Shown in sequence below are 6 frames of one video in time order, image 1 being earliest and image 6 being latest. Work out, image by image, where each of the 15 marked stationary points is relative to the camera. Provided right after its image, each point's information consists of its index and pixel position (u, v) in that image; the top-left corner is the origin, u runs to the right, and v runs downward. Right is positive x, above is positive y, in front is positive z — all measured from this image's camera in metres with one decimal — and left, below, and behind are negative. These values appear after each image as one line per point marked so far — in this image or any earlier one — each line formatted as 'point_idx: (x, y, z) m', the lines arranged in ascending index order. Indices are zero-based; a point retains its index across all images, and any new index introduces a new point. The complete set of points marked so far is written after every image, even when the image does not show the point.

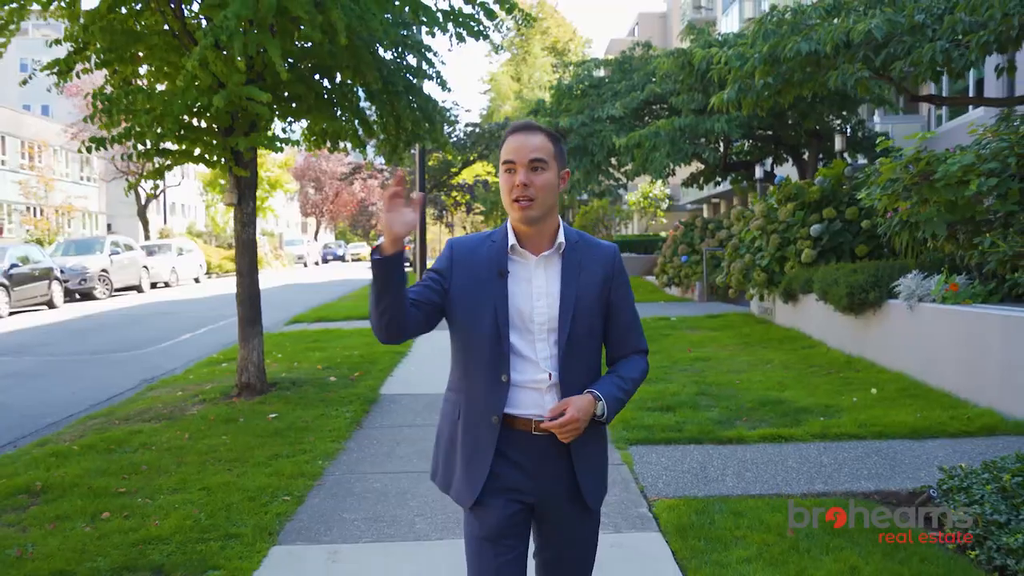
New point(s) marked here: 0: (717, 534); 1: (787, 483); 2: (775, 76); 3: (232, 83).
0: (+1.1, -1.3, +4.6) m
1: (+1.7, -1.2, +5.5) m
2: (+3.2, +2.6, +10.9) m
3: (-2.3, +1.7, +7.4) m
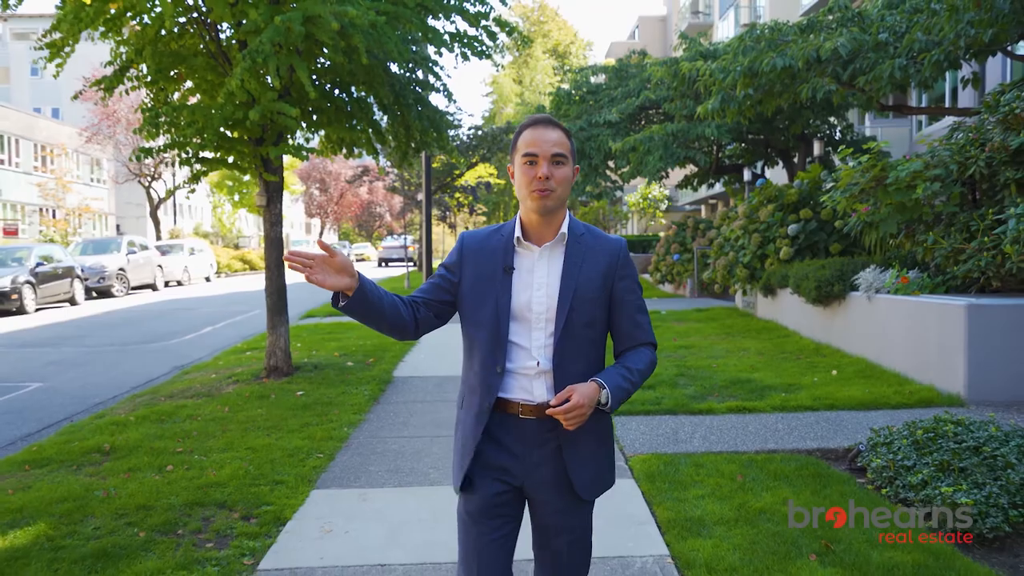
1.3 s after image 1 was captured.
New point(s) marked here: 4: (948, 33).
0: (+1.1, -1.2, +5.6) m
1: (+1.7, -1.1, +6.5) m
2: (+3.2, +2.7, +11.8) m
3: (-2.3, +1.8, +8.4) m
4: (+4.6, +2.7, +9.5) m
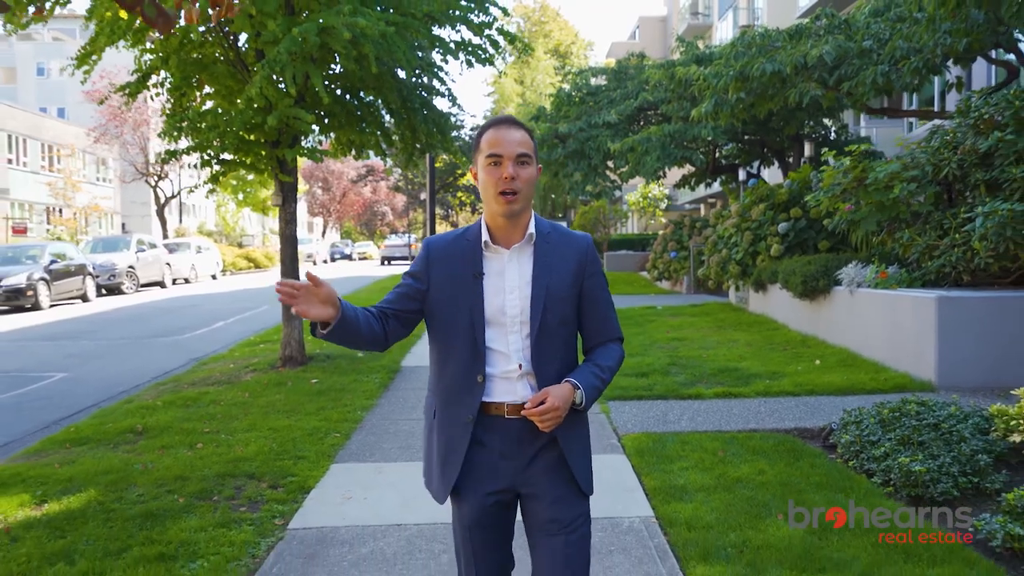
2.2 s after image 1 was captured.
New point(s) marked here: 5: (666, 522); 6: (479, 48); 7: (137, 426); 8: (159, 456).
0: (+1.1, -1.1, +6.2) m
1: (+1.7, -1.1, +7.0) m
2: (+3.2, +2.7, +12.4) m
3: (-2.3, +1.8, +9.0) m
4: (+4.7, +2.8, +10.1) m
5: (+0.8, -1.3, +4.9) m
6: (-0.4, +2.7, +10.2) m
7: (-3.1, -1.1, +7.4) m
8: (-2.5, -1.2, +6.4) m
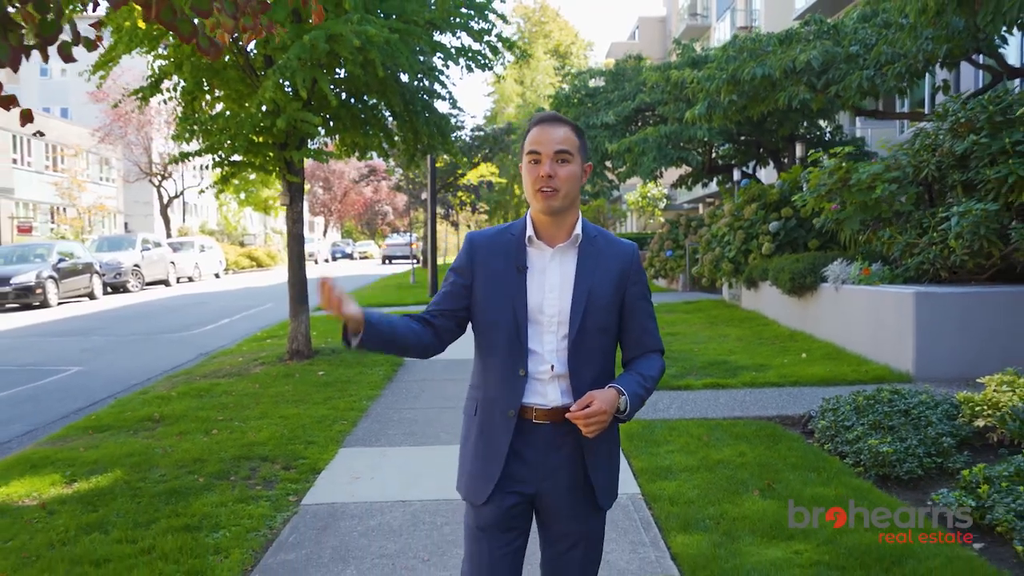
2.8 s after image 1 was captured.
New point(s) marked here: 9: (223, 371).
0: (+1.0, -1.1, +6.6) m
1: (+1.7, -1.0, +7.4) m
2: (+3.2, +2.8, +12.8) m
3: (-2.3, +1.9, +9.4) m
4: (+4.6, +2.8, +10.5) m
5: (+0.8, -1.2, +5.3) m
6: (-0.4, +2.8, +10.6) m
7: (-3.1, -1.1, +7.8) m
8: (-2.6, -1.2, +6.9) m
9: (-3.2, -0.9, +9.9) m
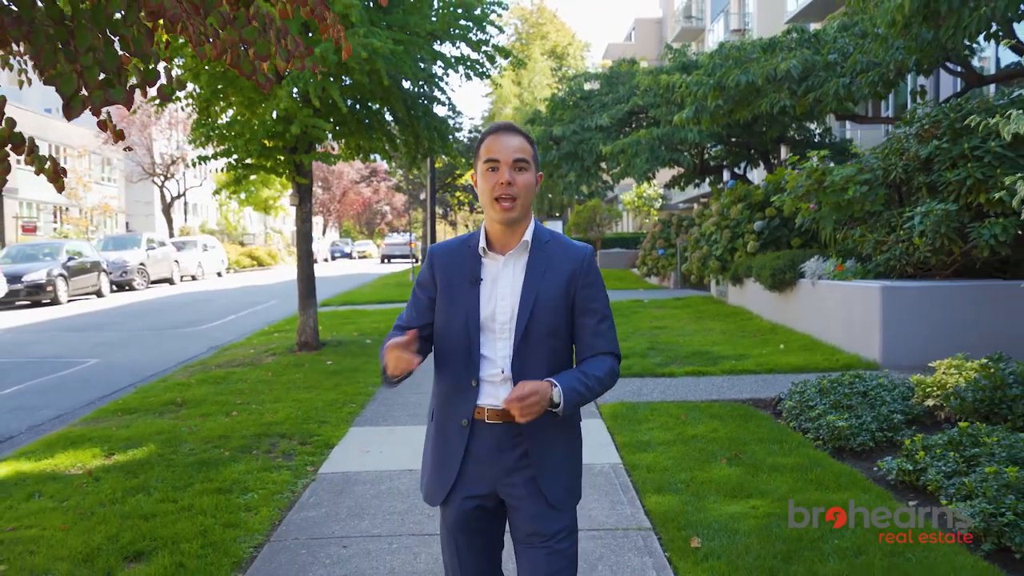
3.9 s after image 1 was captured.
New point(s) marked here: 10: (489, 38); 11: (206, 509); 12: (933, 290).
0: (+1.0, -1.0, +7.2) m
1: (+1.6, -1.0, +8.1) m
2: (+3.2, +2.8, +13.4) m
3: (-2.4, +1.9, +10.0) m
4: (+4.6, +2.9, +11.1) m
5: (+0.8, -1.2, +5.9) m
6: (-0.4, +2.8, +11.3) m
7: (-3.2, -1.0, +8.4) m
8: (-2.6, -1.1, +7.5) m
9: (-3.2, -0.9, +10.5) m
10: (-0.3, +3.1, +11.2) m
11: (-1.7, -1.3, +5.1) m
12: (+4.2, 0.0, +8.9) m
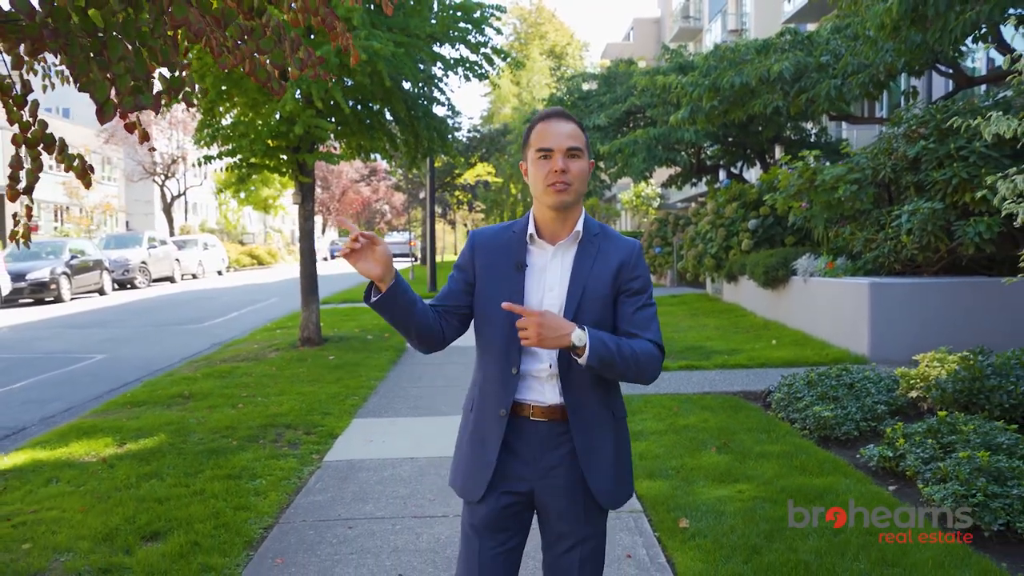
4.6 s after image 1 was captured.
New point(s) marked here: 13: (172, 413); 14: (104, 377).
0: (+1.0, -1.0, +7.4) m
1: (+1.6, -0.9, +8.3) m
2: (+3.2, +2.9, +13.7) m
3: (-2.4, +2.0, +10.2) m
4: (+4.6, +2.9, +11.4) m
5: (+0.8, -1.1, +6.2) m
6: (-0.5, +2.9, +11.5) m
7: (-3.2, -1.0, +8.7) m
8: (-2.6, -1.1, +7.7) m
9: (-3.3, -0.8, +10.8) m
10: (-0.3, +3.2, +11.4) m
11: (-1.7, -1.2, +5.3) m
12: (+4.2, 0.0, +9.2) m
13: (-2.9, -1.1, +7.7) m
14: (-4.9, -1.1, +10.8) m
